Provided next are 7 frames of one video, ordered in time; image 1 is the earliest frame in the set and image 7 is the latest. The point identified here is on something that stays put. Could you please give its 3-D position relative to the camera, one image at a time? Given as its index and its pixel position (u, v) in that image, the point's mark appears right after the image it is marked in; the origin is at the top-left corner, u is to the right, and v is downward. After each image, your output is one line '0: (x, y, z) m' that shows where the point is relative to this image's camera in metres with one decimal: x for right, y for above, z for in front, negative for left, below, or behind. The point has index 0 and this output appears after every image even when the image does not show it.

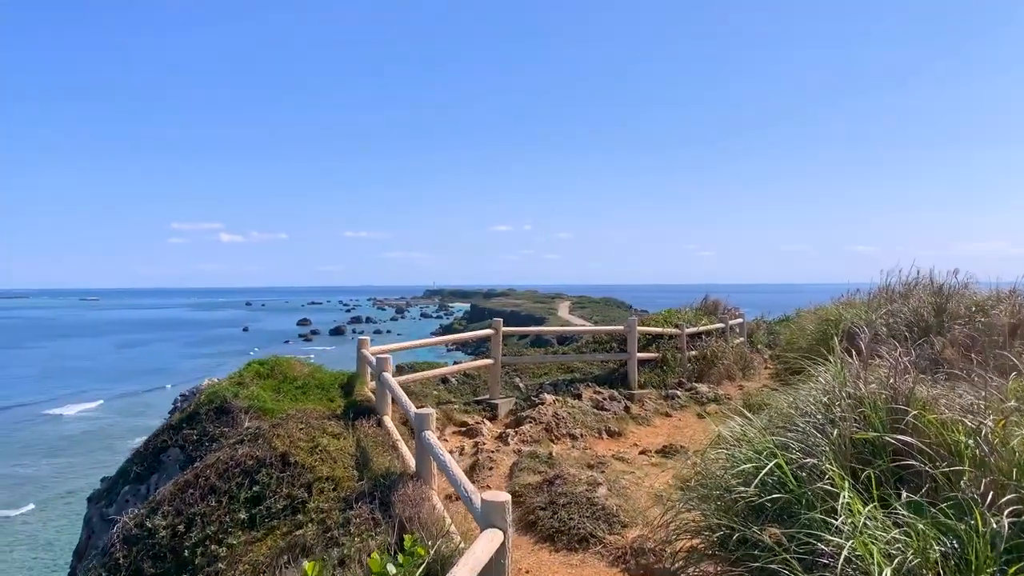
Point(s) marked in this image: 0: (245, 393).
0: (-2.3, -0.9, +5.7) m
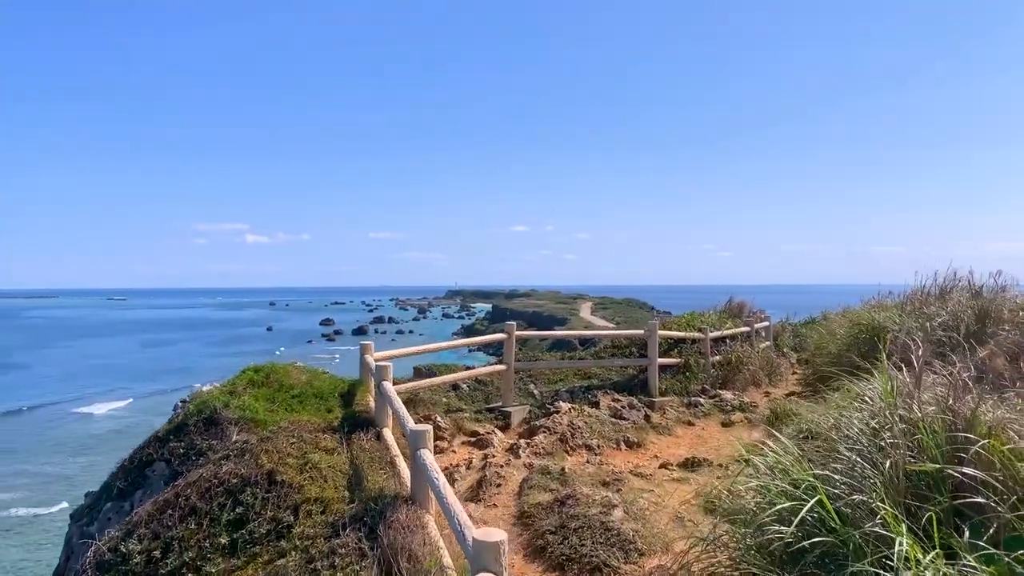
0: (-2.2, -0.9, +5.4) m
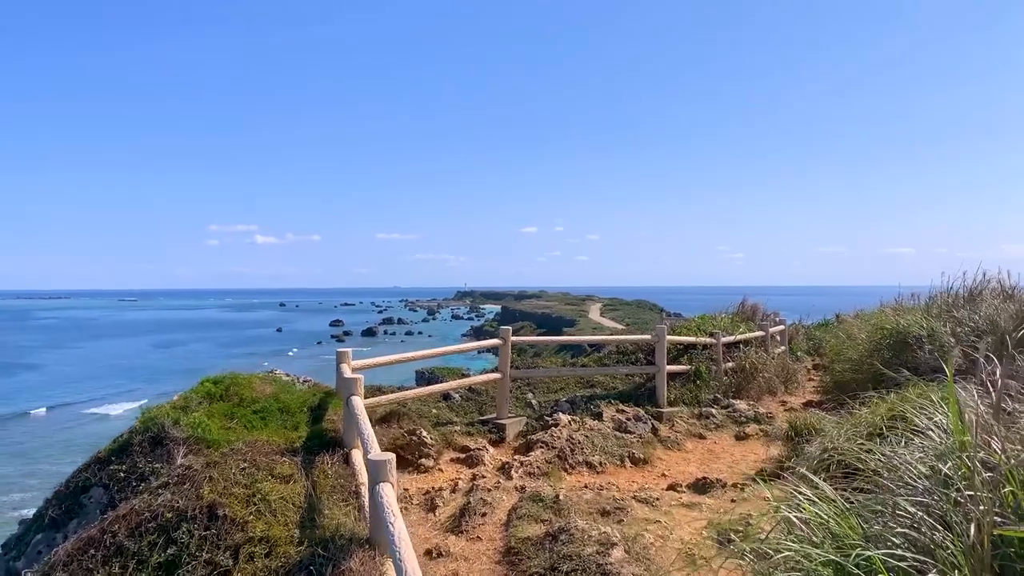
0: (-2.3, -0.9, +4.8) m
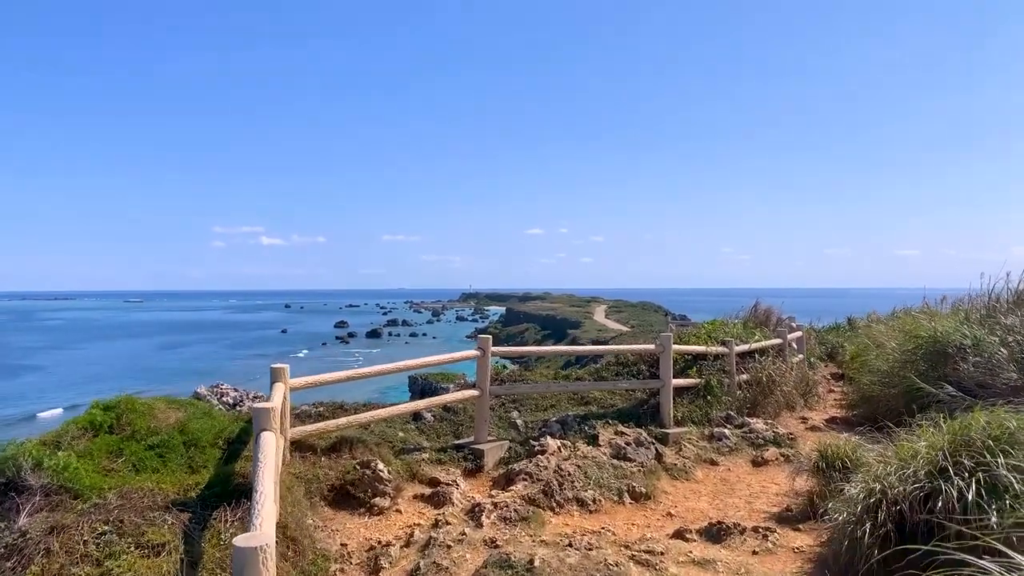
0: (-2.5, -1.0, +3.7) m
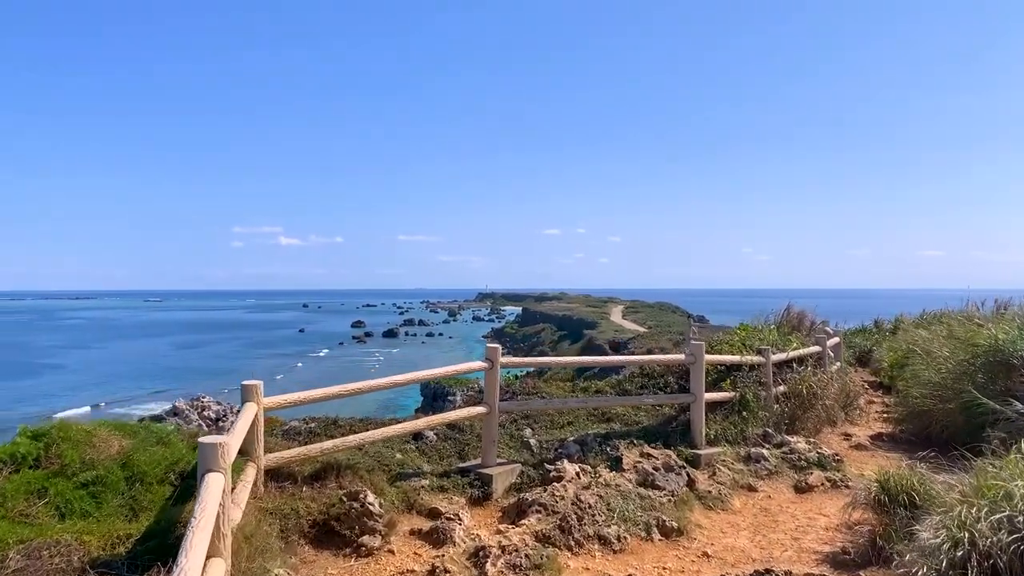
0: (-2.5, -1.0, +3.0) m
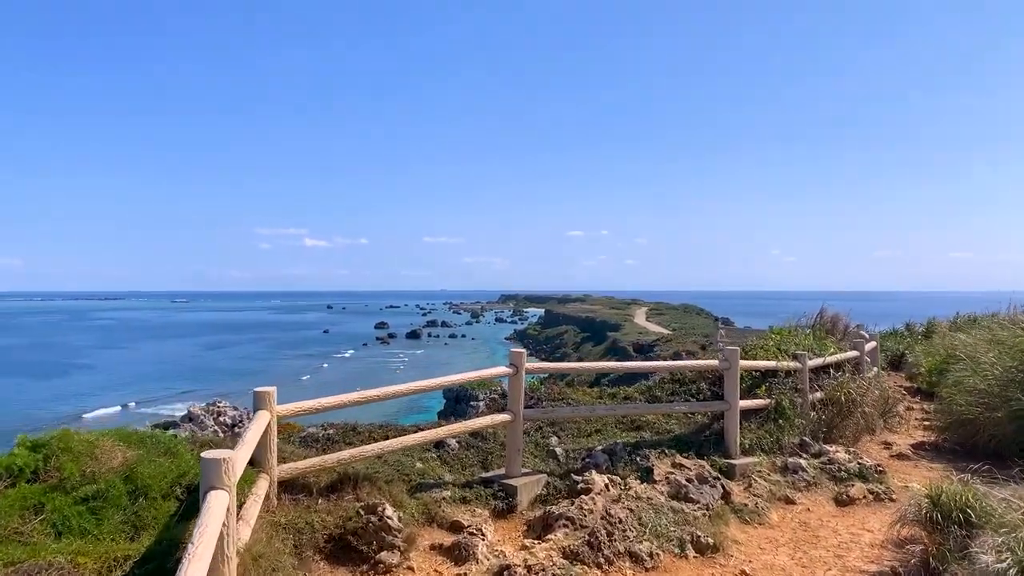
0: (-2.4, -1.0, +2.8) m
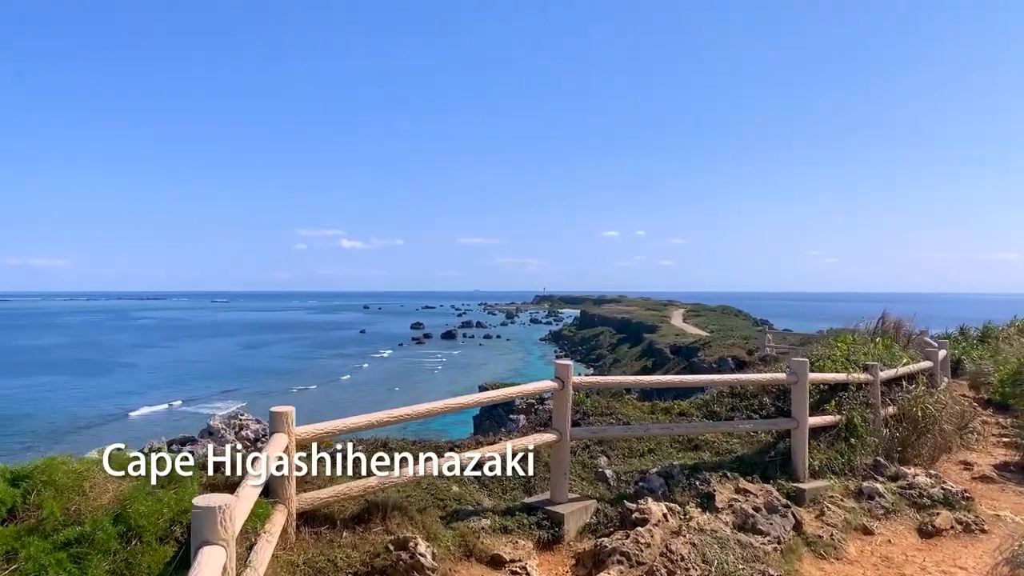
0: (-2.2, -1.0, +2.4) m
